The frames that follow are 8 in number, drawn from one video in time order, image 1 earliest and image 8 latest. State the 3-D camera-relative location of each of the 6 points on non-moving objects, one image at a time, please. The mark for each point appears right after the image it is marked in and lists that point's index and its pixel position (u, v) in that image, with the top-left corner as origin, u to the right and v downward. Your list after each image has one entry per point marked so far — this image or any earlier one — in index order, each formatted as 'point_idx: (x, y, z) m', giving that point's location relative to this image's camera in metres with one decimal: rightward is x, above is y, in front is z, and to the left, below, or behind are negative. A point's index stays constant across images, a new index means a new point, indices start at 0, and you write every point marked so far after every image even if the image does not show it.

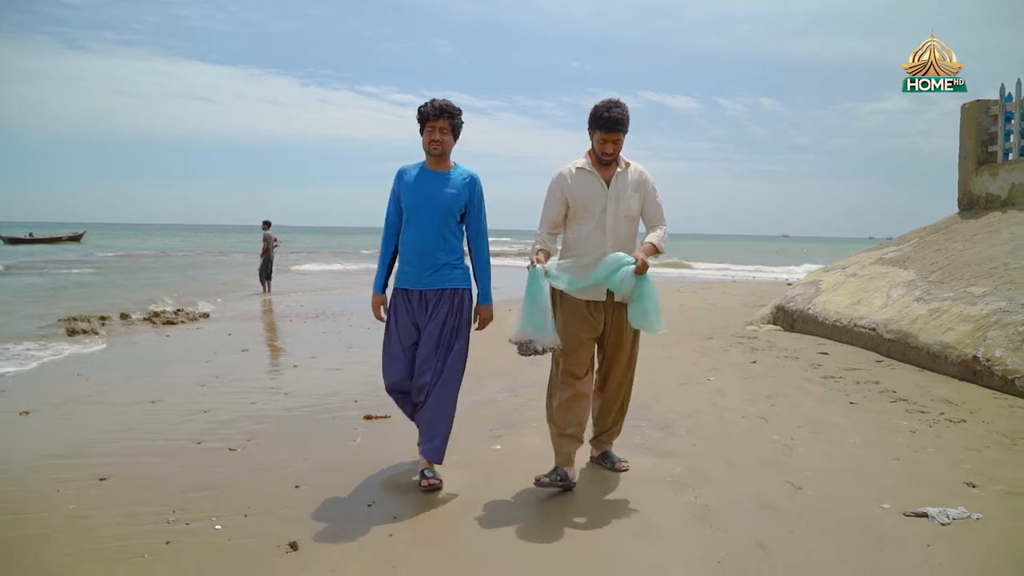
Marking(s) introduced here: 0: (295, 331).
0: (-3.1, -0.6, +9.8) m
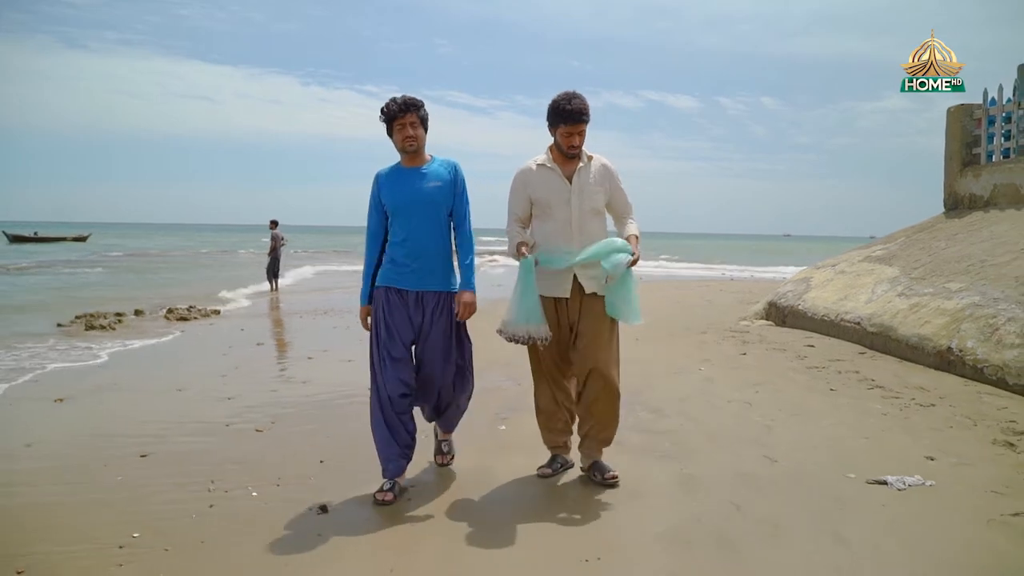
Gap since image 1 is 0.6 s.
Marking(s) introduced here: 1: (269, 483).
0: (-3.1, -0.6, +10.1) m
1: (-1.2, -1.0, +3.4) m
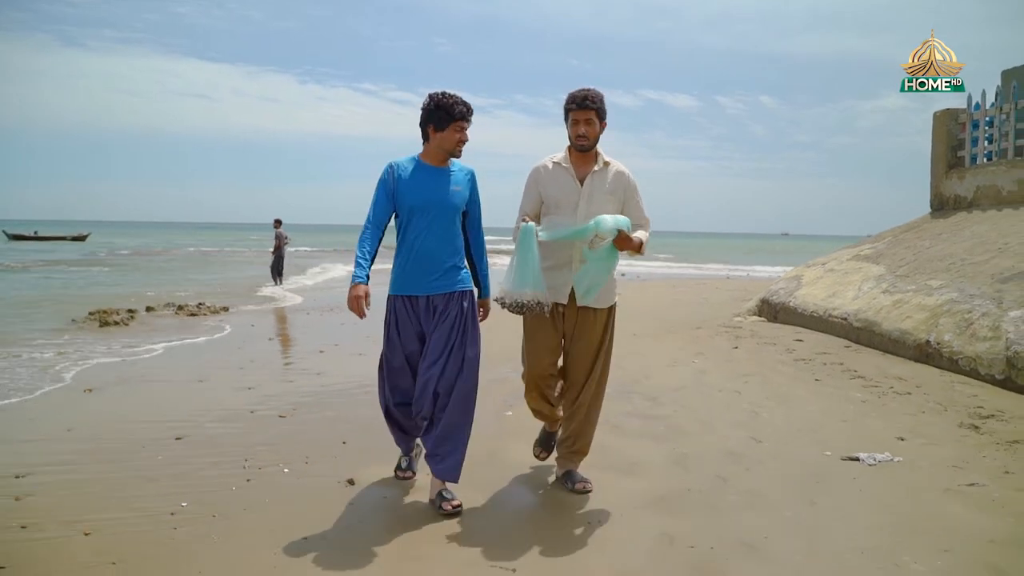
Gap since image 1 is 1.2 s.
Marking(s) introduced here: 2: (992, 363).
0: (-3.1, -0.5, +10.4) m
1: (-1.2, -0.9, +3.7) m
2: (+3.5, -0.5, +4.9) m
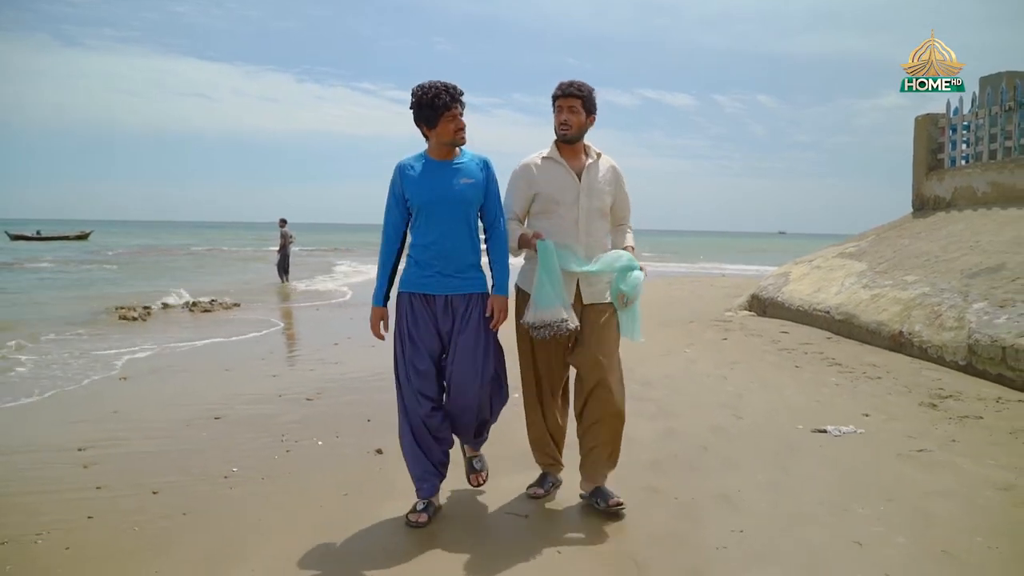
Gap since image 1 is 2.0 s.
0: (-3.1, -0.5, +10.9) m
1: (-1.1, -0.9, +4.1) m
2: (+3.5, -0.5, +5.4) m
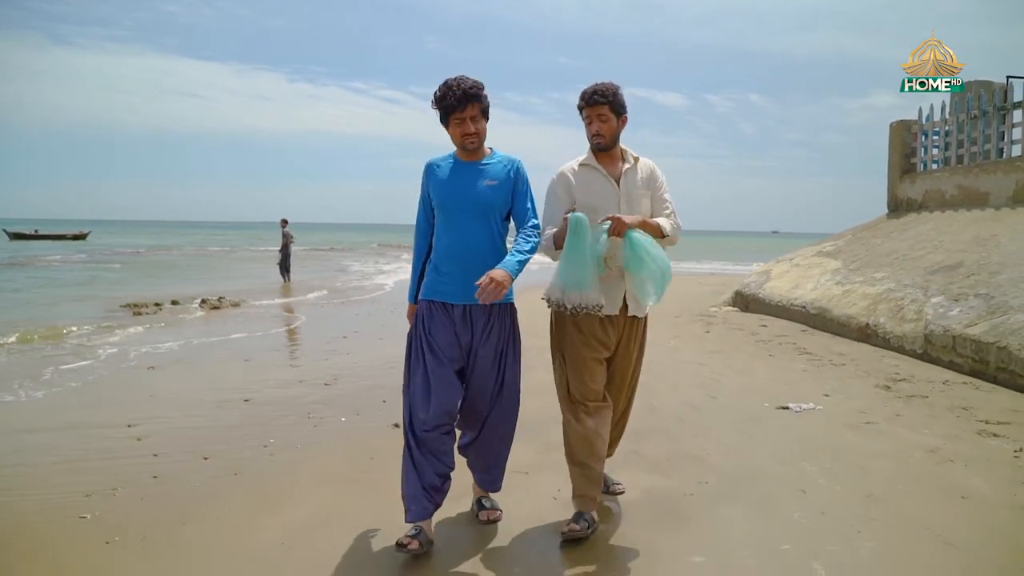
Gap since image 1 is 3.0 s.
0: (-3.1, -0.4, +11.3) m
1: (-1.1, -0.9, +4.6) m
2: (+3.5, -0.5, +5.9) m
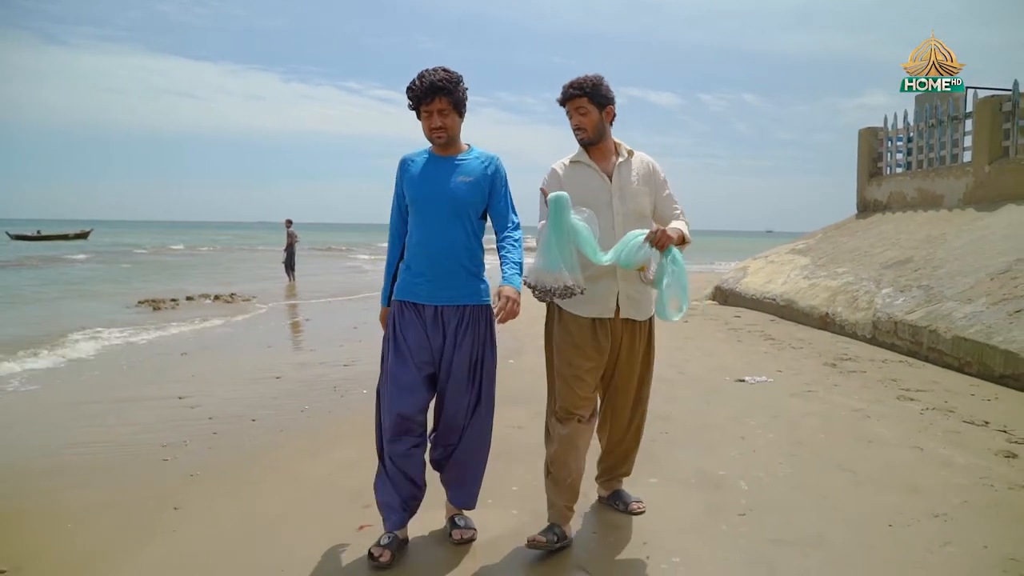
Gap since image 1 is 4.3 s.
0: (-3.2, -0.4, +12.1) m
1: (-1.1, -0.8, +5.4) m
2: (+3.5, -0.4, +6.7) m
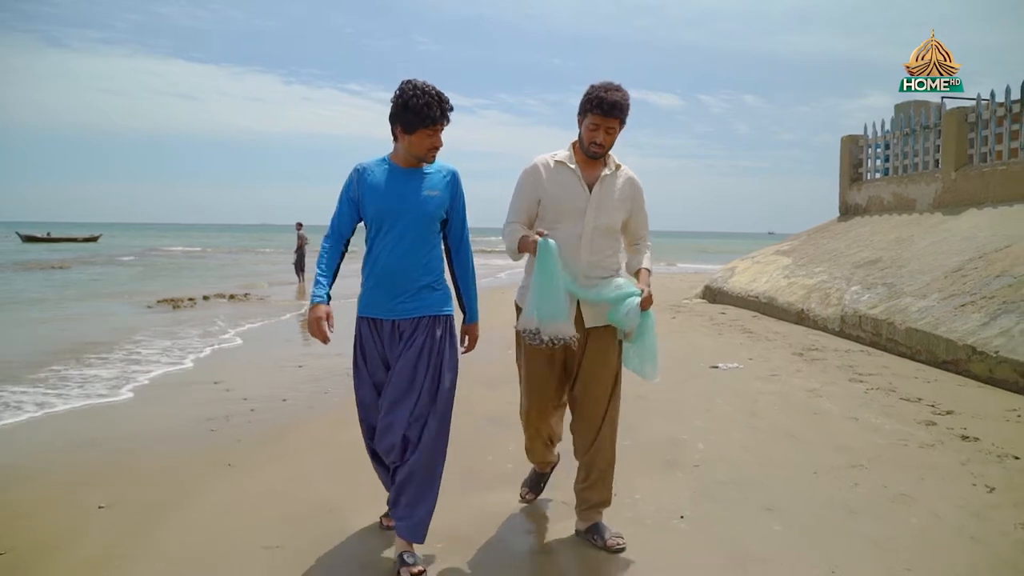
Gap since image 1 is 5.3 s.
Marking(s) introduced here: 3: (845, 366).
0: (-3.2, -0.4, +12.7) m
1: (-1.1, -0.8, +6.0) m
2: (+3.5, -0.4, +7.4) m
3: (+2.8, -0.7, +5.7) m
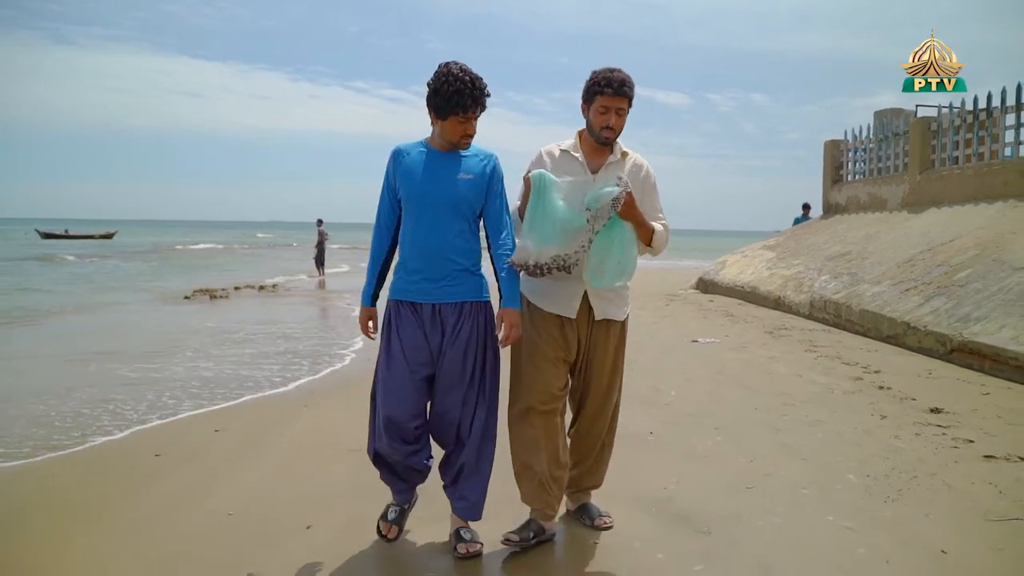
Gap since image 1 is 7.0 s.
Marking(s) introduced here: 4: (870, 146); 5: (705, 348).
0: (-3.0, -0.2, +13.8) m
1: (-1.0, -0.6, +7.1) m
2: (+3.6, -0.2, +8.4) m
3: (+2.9, -0.5, +6.7) m
4: (+6.3, +2.5, +11.9) m
5: (+1.9, -0.6, +6.5) m
